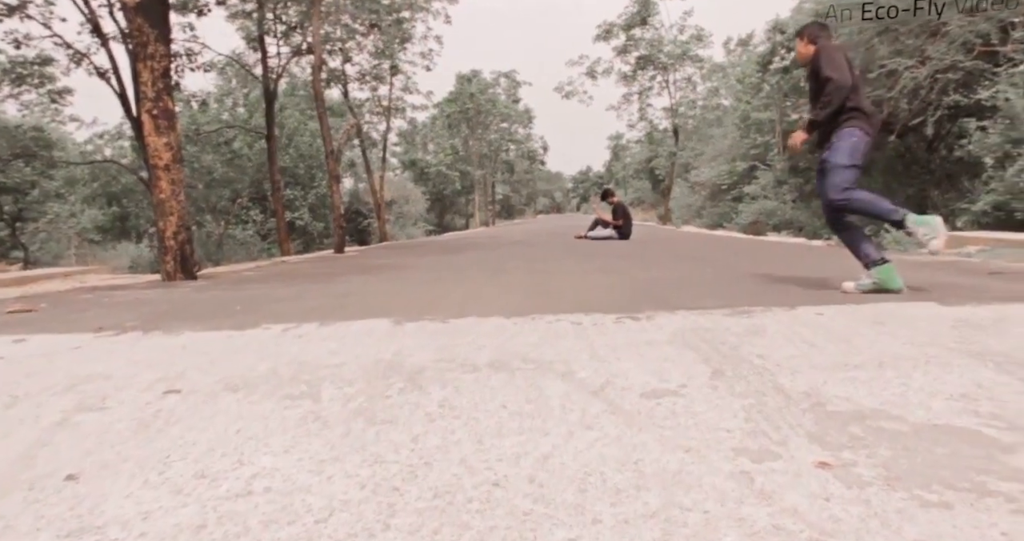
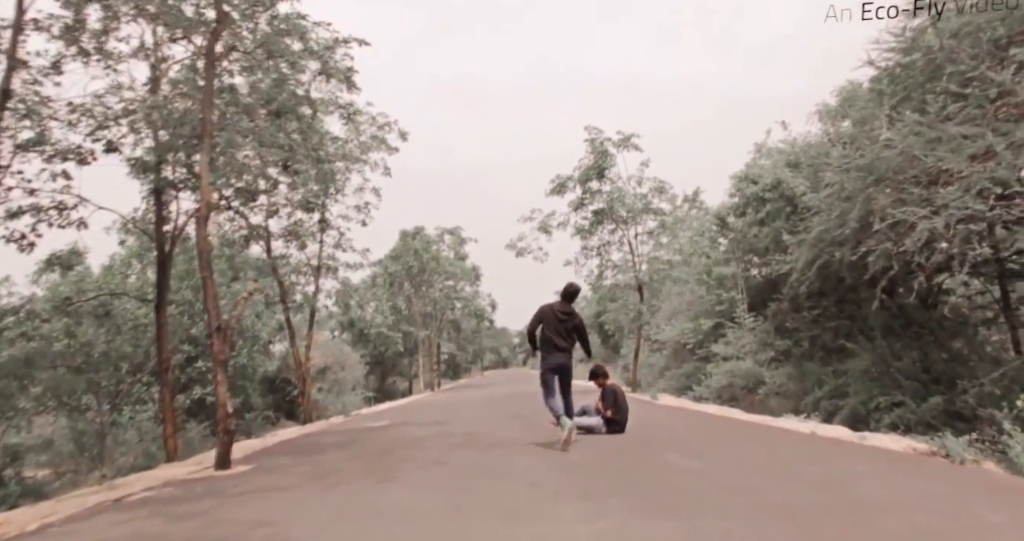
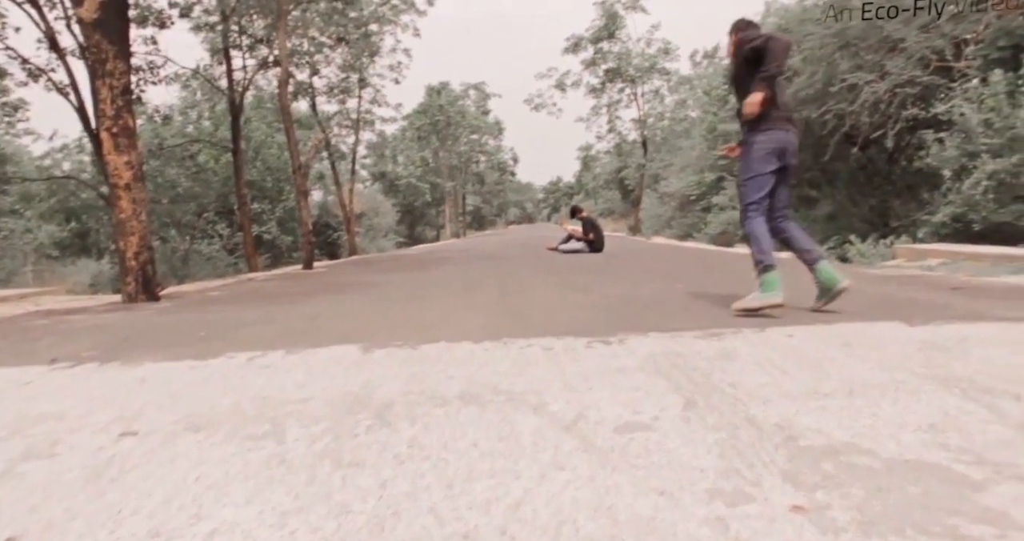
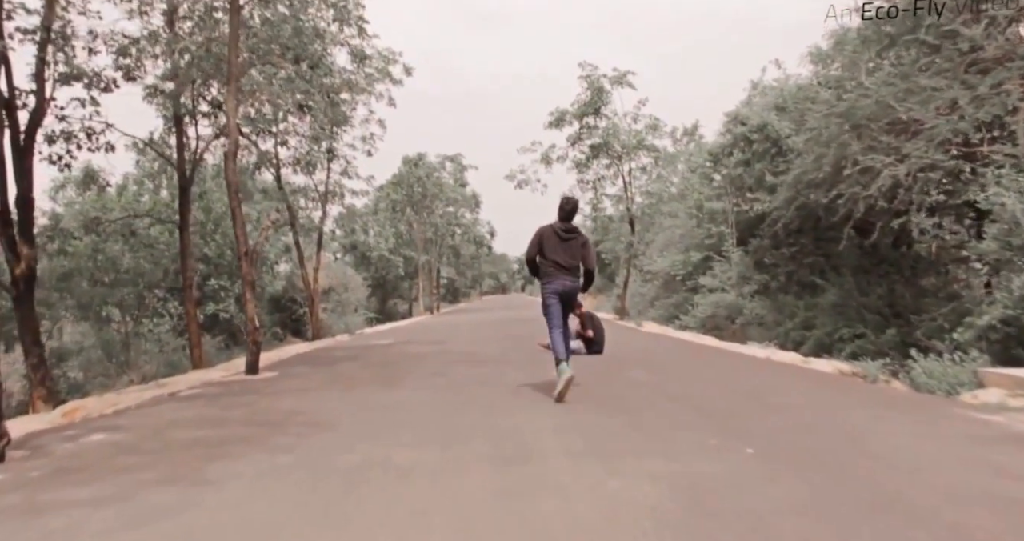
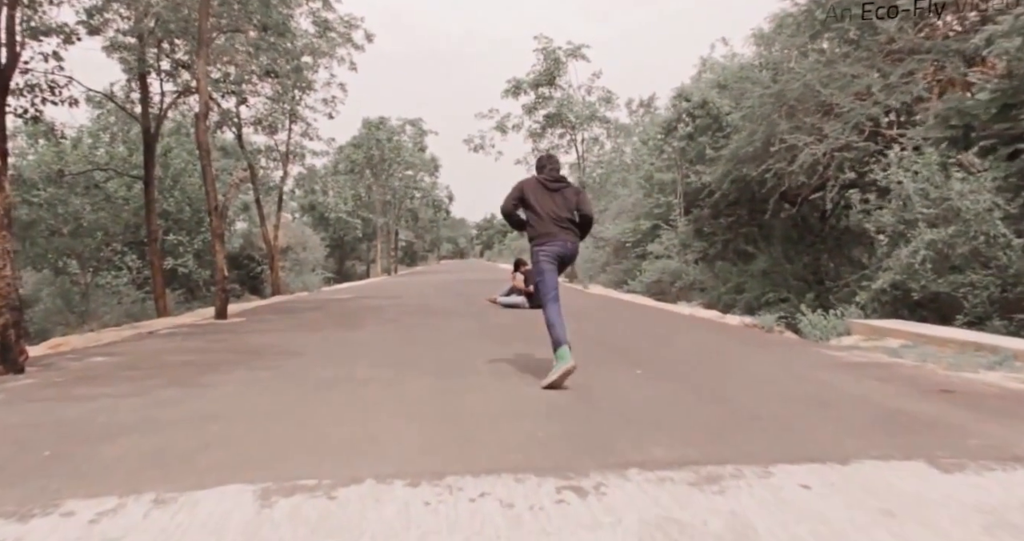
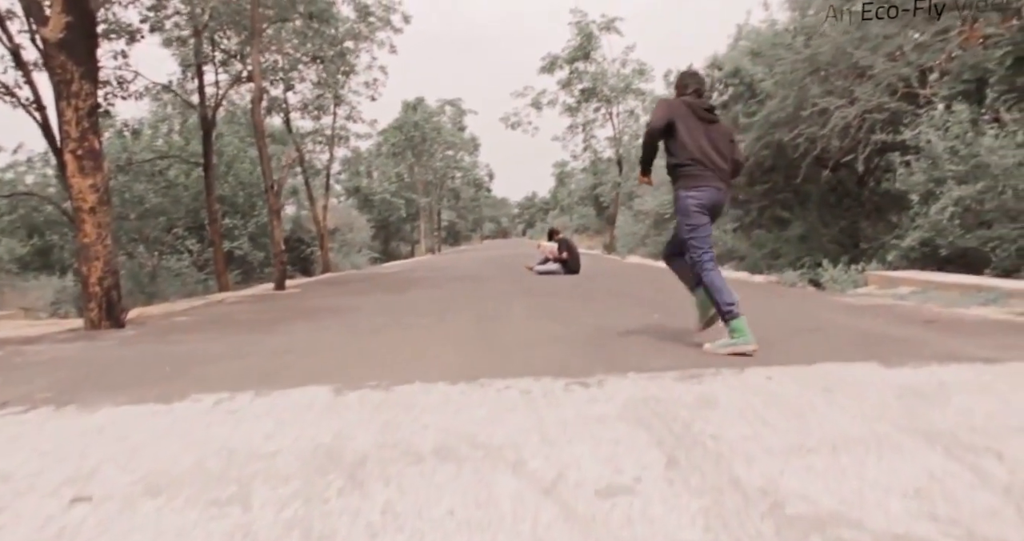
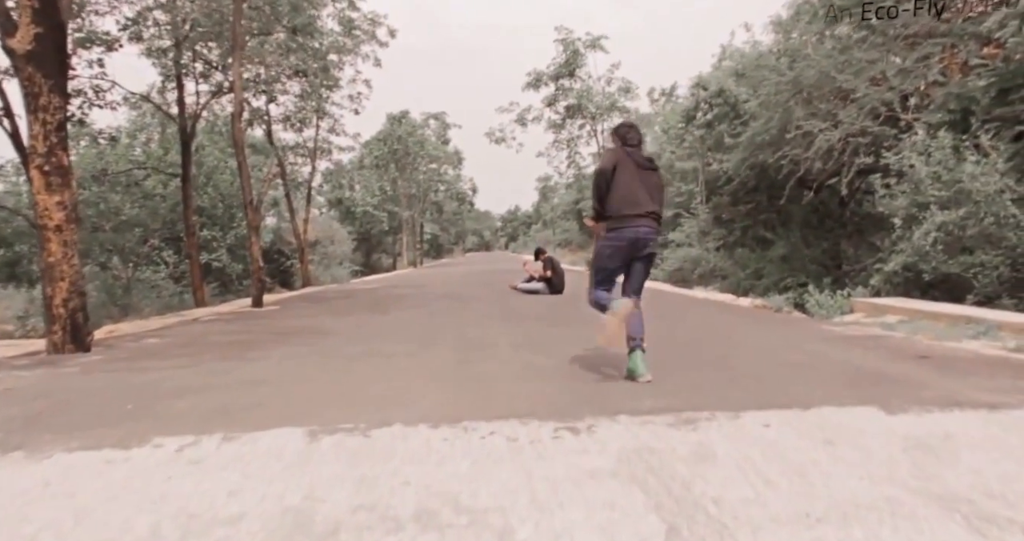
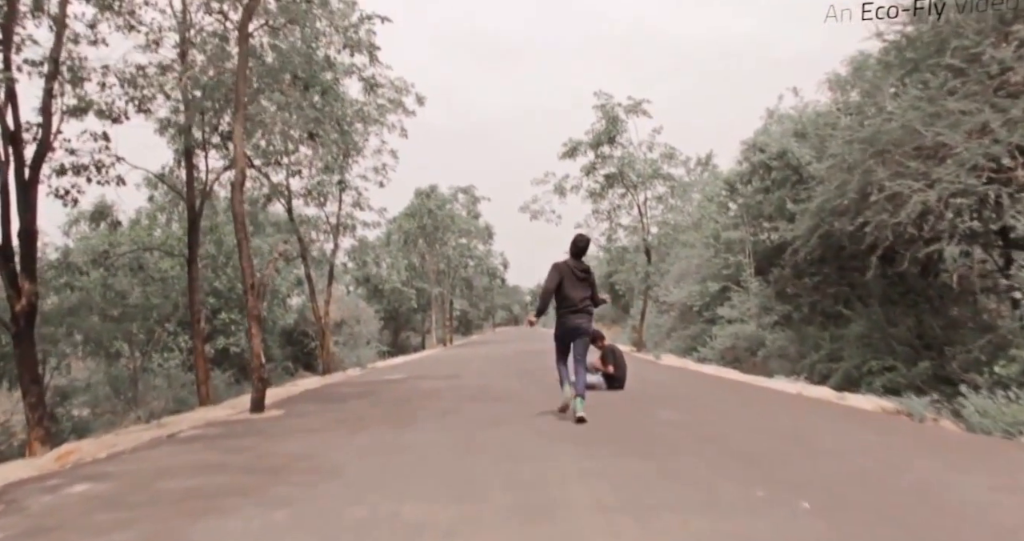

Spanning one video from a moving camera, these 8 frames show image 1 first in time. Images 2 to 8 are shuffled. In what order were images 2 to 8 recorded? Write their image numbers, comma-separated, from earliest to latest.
3, 6, 7, 5, 4, 8, 2
